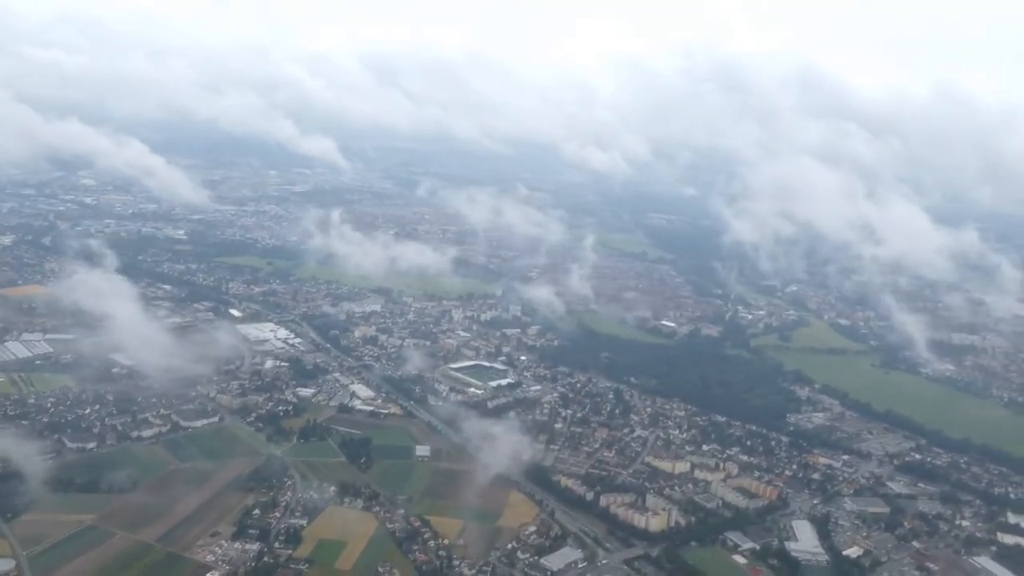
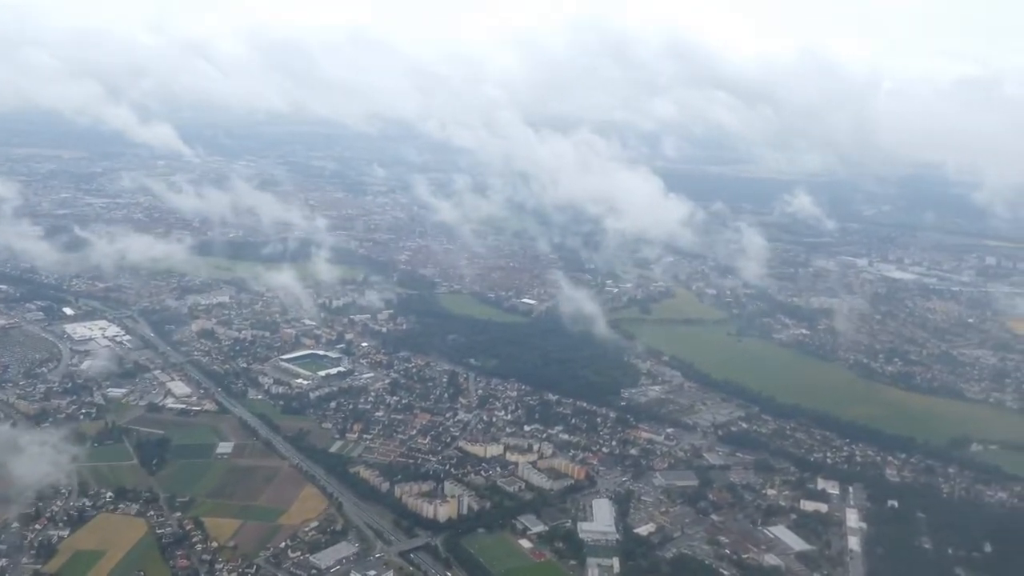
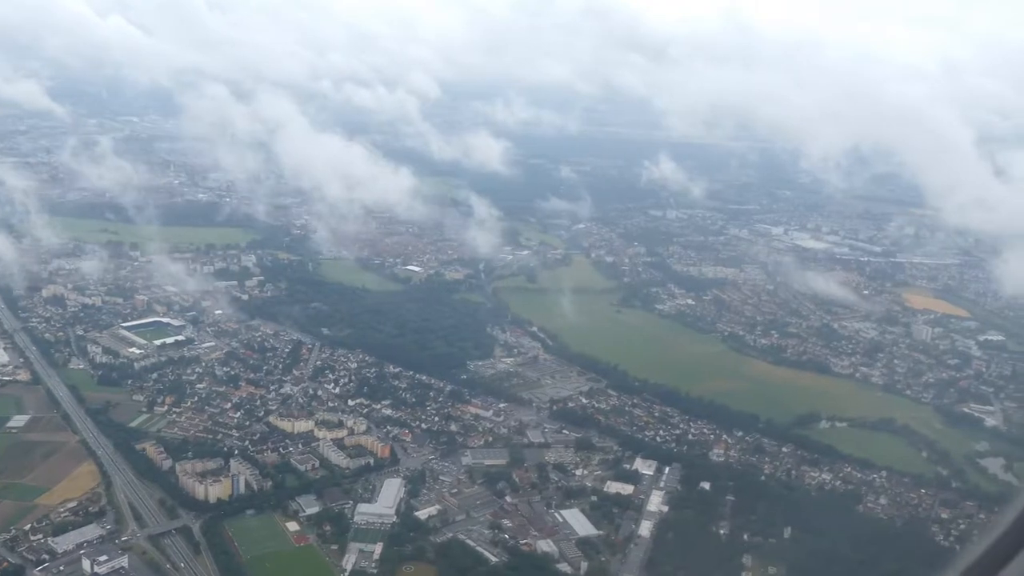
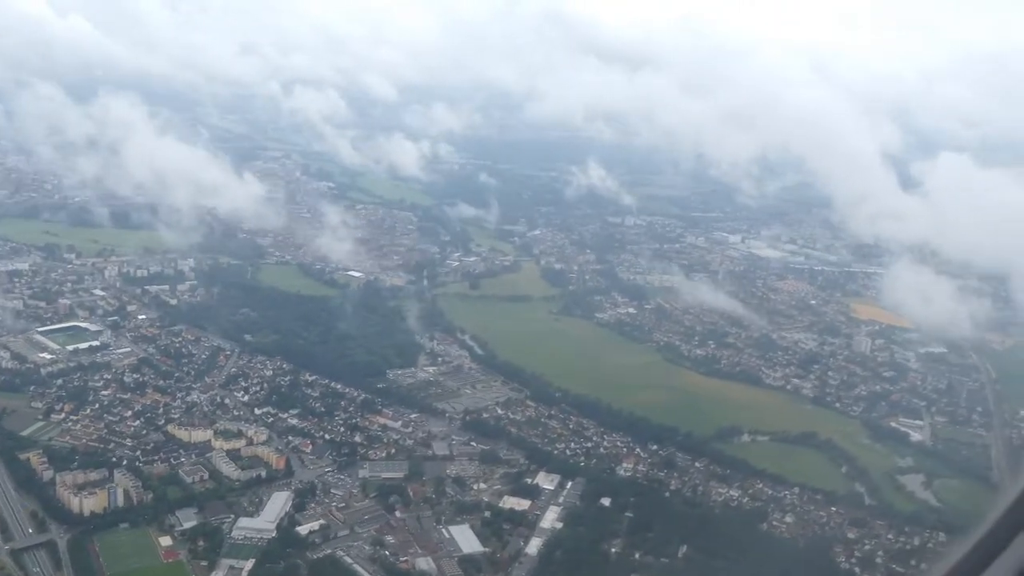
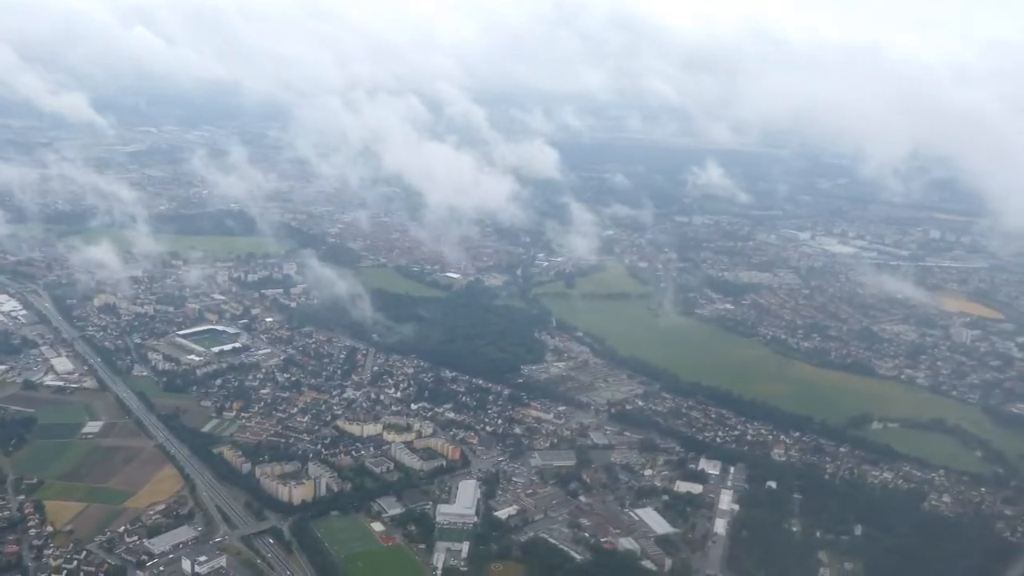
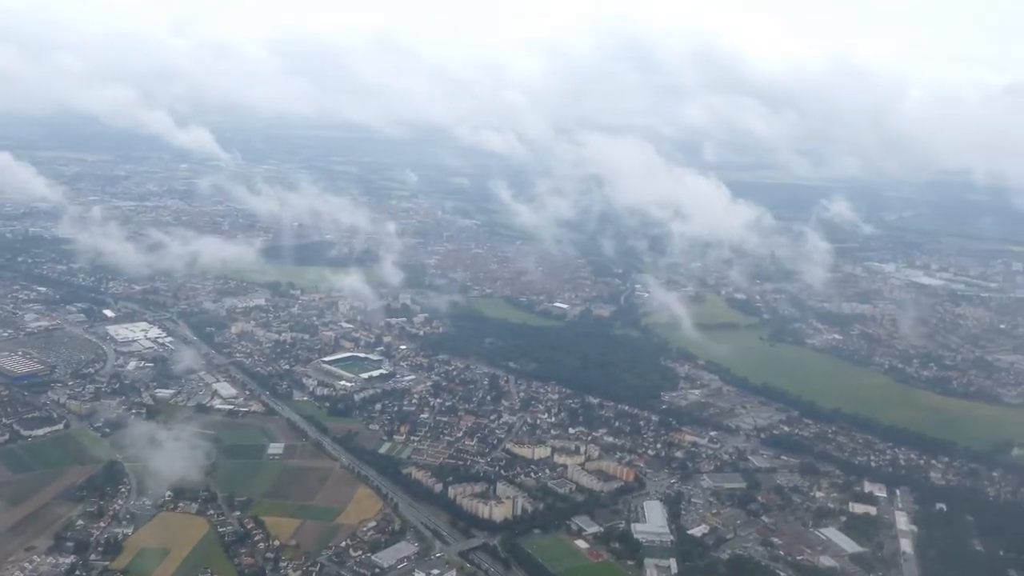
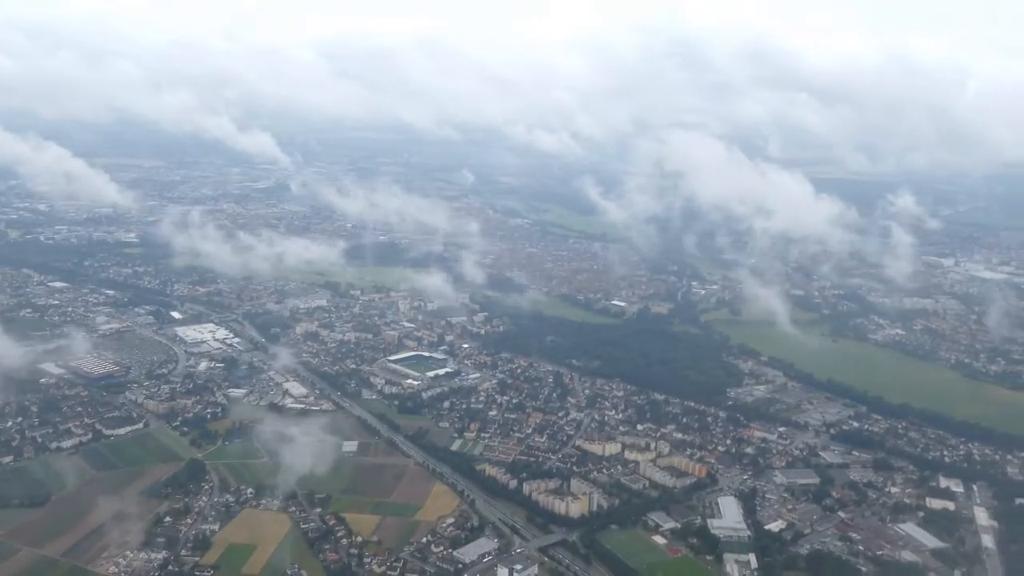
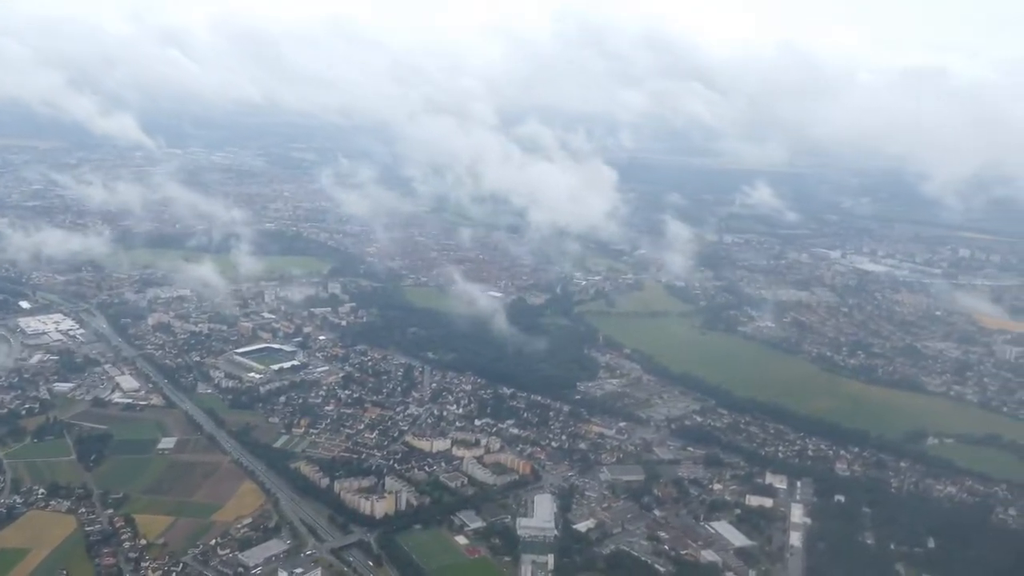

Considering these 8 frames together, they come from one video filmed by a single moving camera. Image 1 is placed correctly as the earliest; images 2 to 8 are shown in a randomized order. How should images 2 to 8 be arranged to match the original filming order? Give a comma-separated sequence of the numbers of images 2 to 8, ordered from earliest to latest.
7, 6, 2, 8, 5, 3, 4
